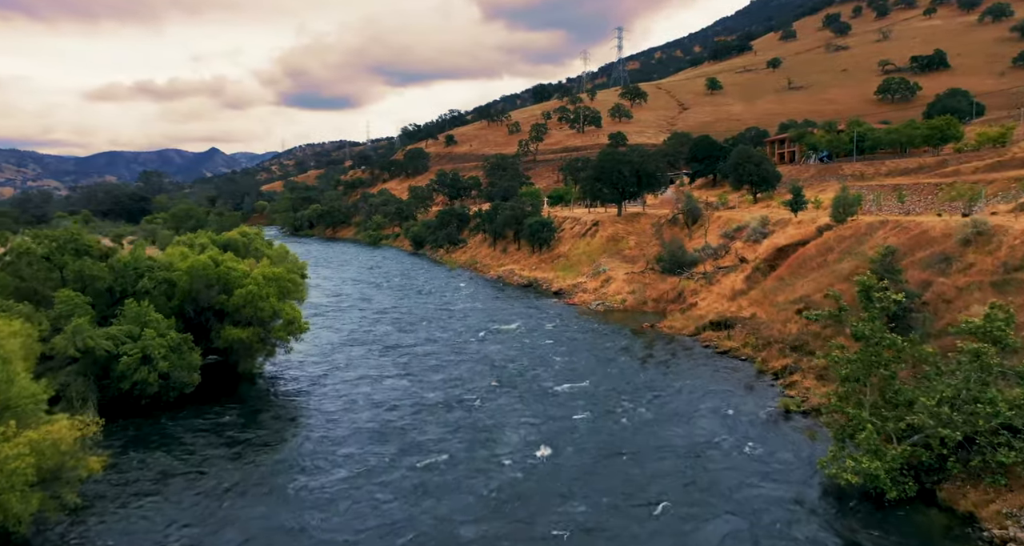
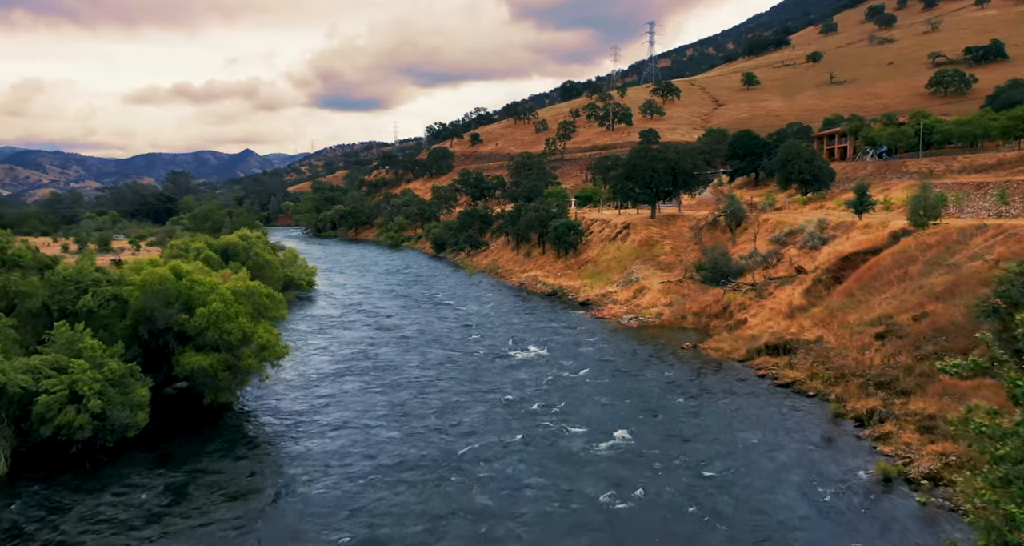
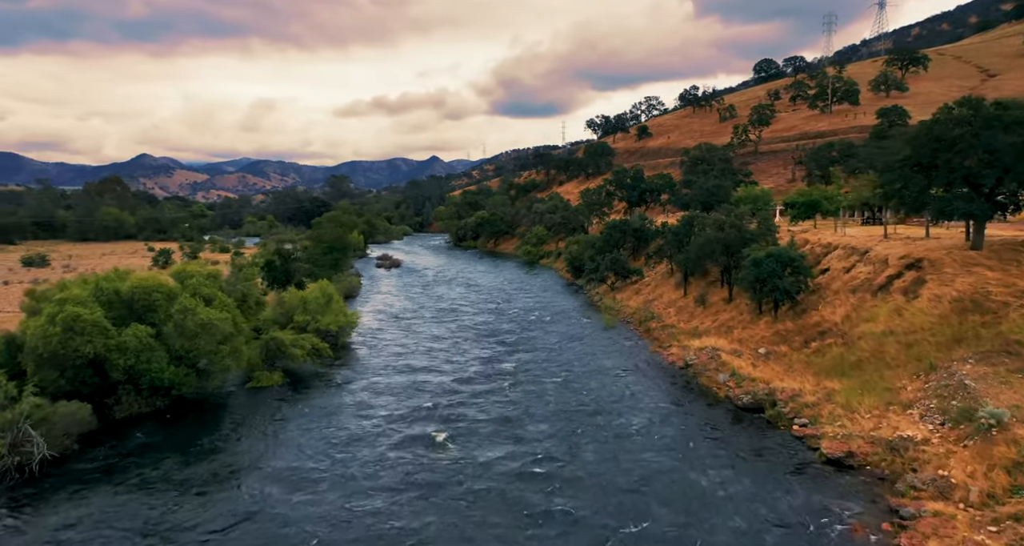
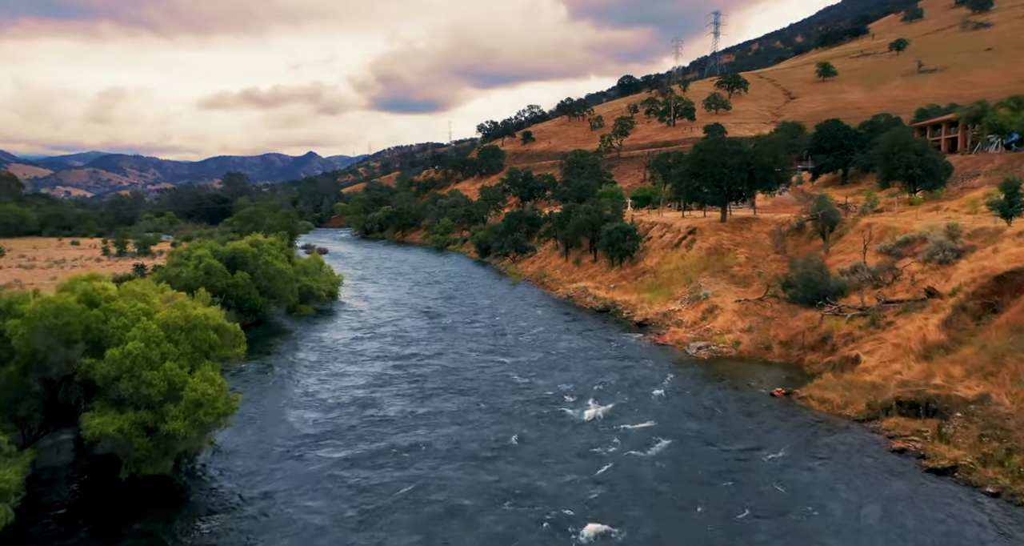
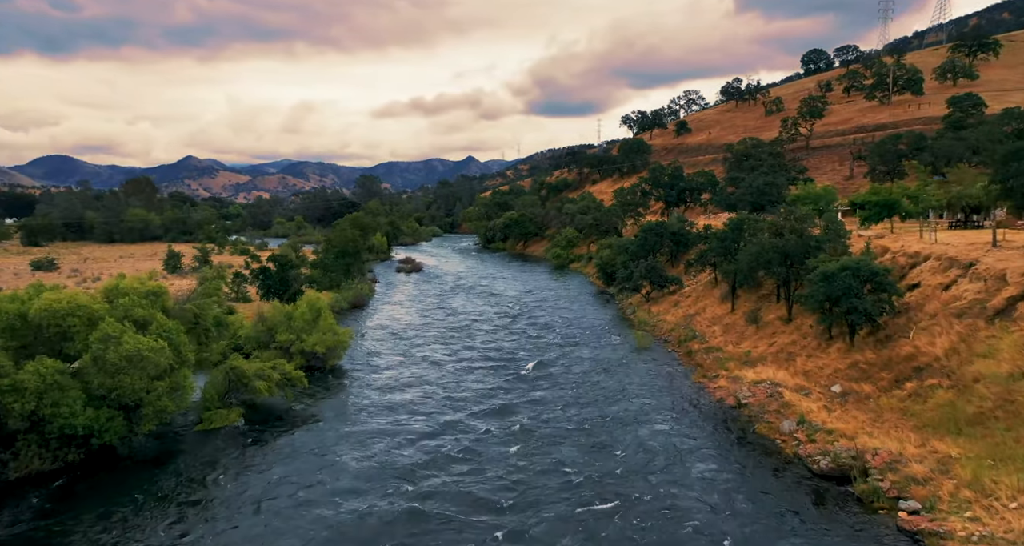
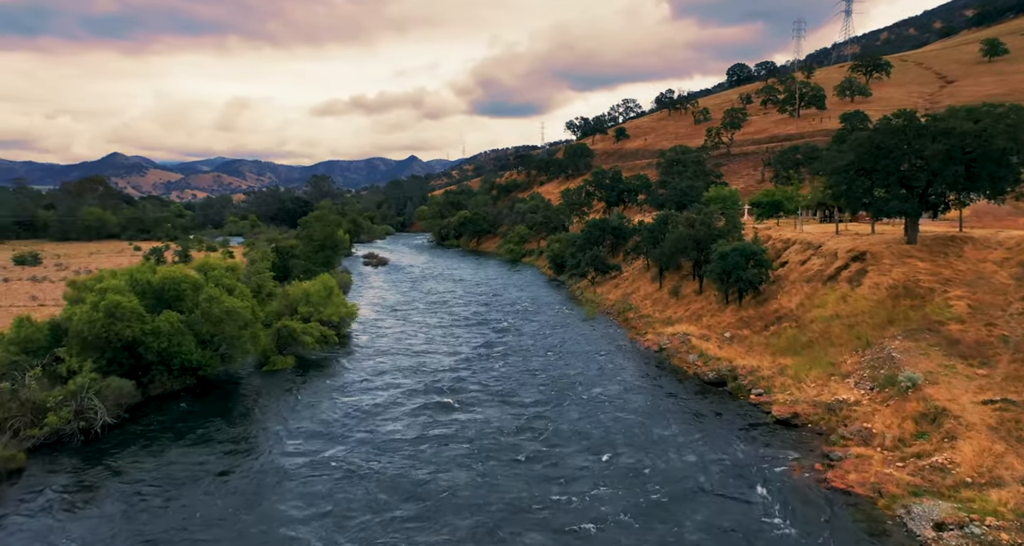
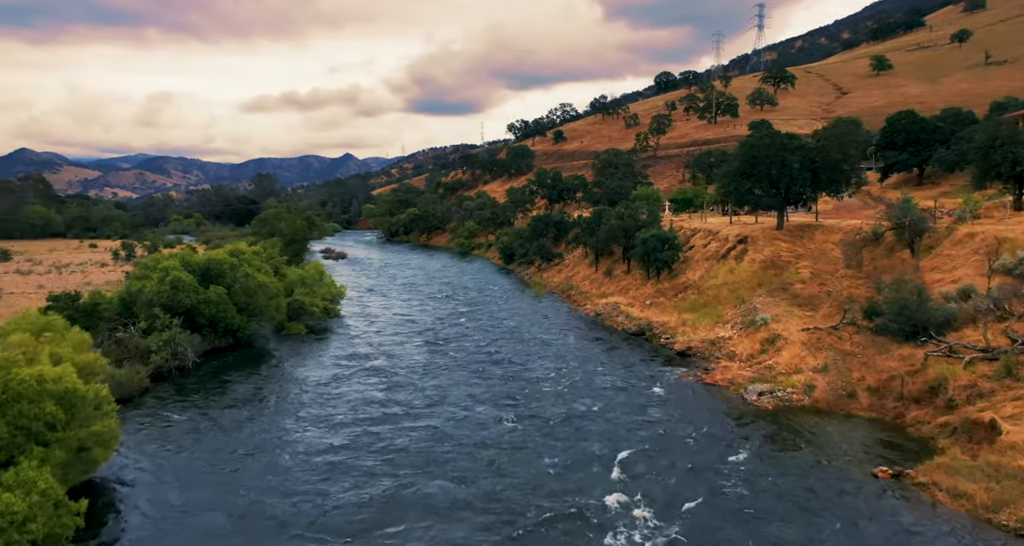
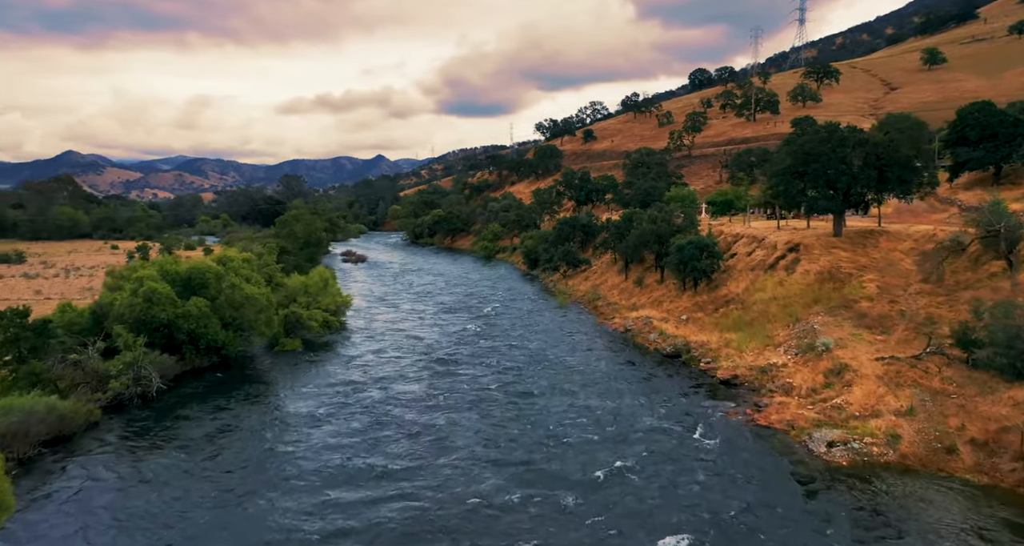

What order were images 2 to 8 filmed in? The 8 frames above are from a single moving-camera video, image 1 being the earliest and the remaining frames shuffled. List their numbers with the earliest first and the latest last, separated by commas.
2, 4, 7, 8, 6, 3, 5
